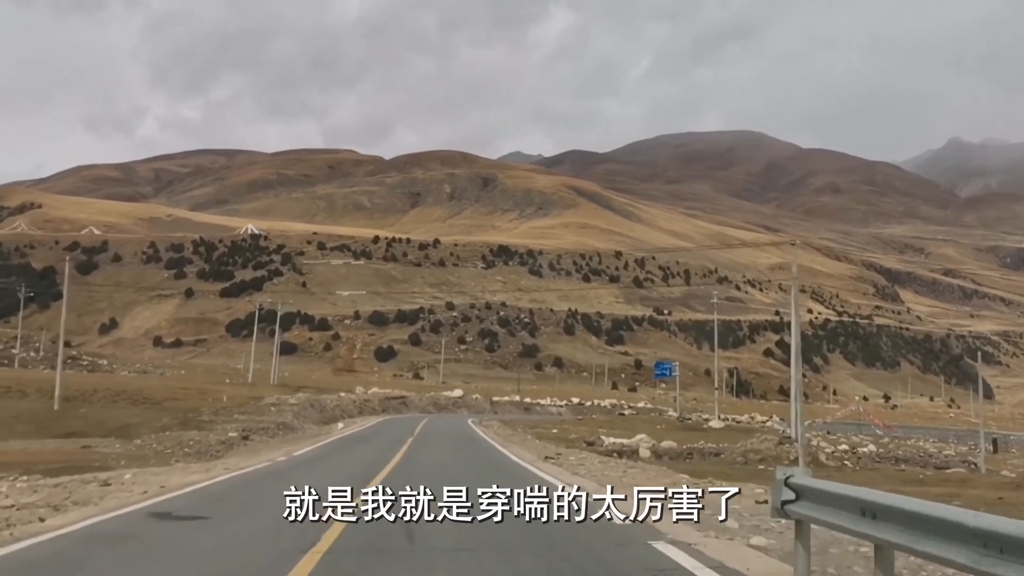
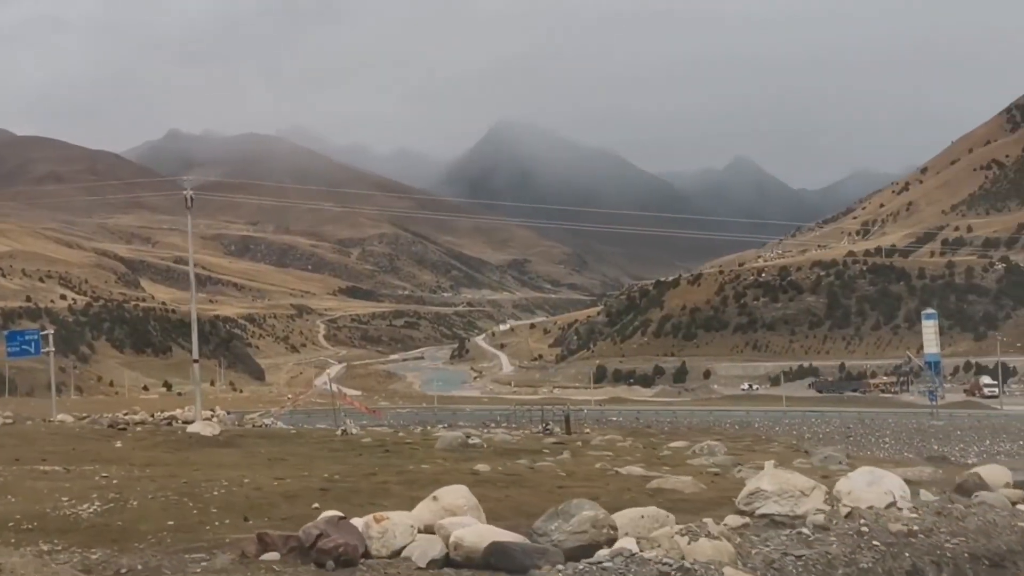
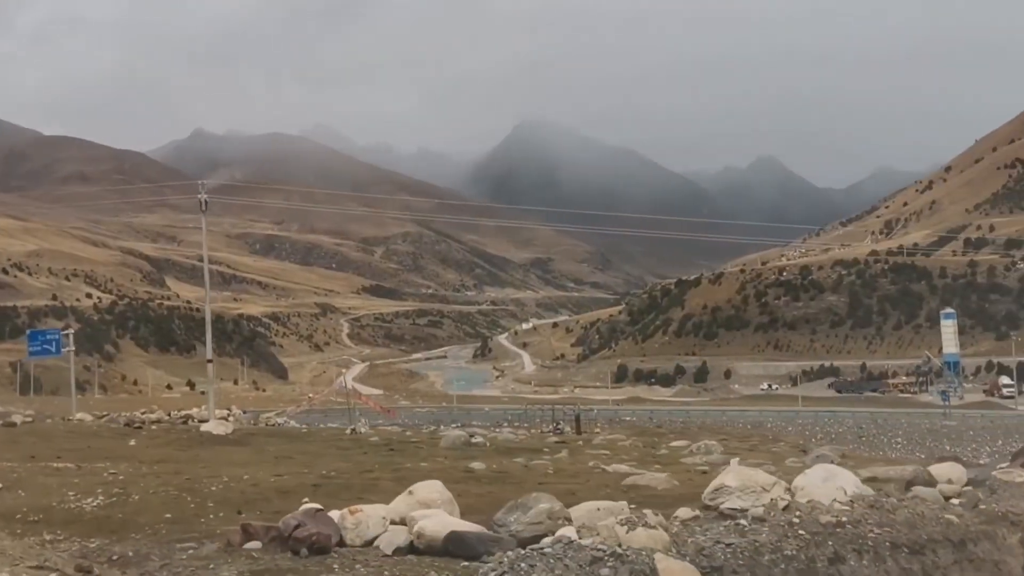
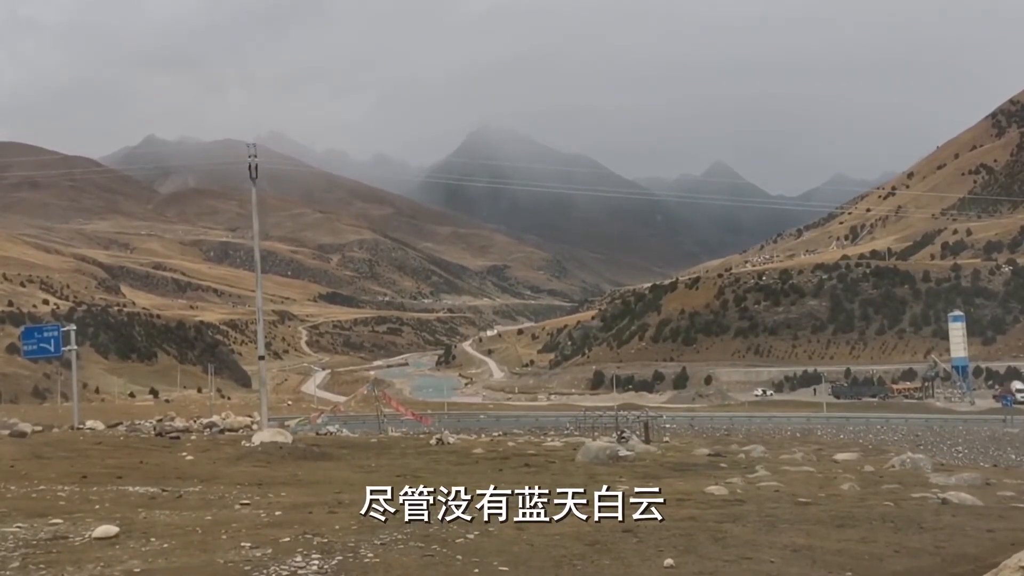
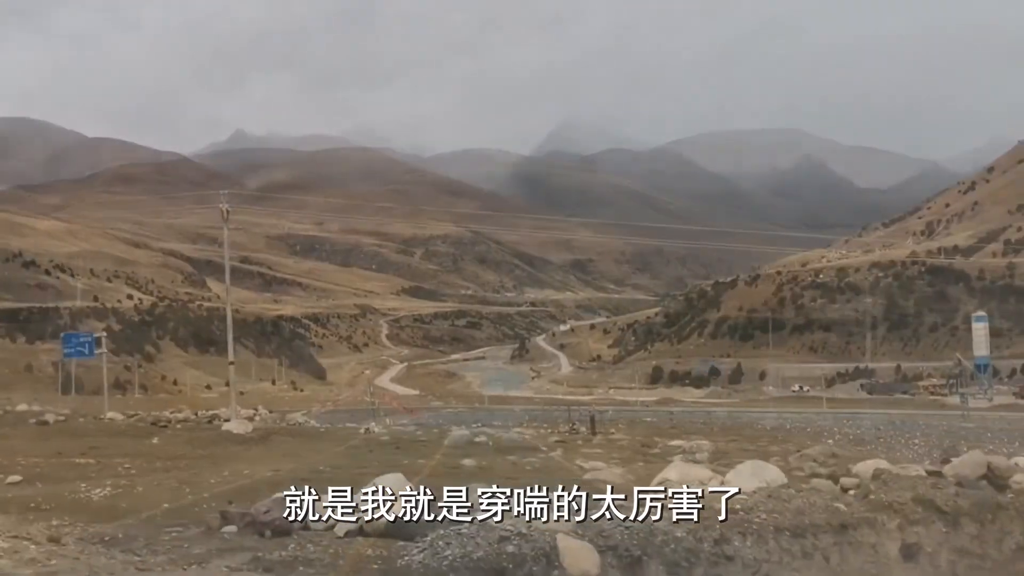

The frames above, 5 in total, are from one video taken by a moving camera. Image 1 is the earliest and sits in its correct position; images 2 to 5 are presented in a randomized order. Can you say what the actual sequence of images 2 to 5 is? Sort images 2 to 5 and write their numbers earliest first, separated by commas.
5, 3, 2, 4
